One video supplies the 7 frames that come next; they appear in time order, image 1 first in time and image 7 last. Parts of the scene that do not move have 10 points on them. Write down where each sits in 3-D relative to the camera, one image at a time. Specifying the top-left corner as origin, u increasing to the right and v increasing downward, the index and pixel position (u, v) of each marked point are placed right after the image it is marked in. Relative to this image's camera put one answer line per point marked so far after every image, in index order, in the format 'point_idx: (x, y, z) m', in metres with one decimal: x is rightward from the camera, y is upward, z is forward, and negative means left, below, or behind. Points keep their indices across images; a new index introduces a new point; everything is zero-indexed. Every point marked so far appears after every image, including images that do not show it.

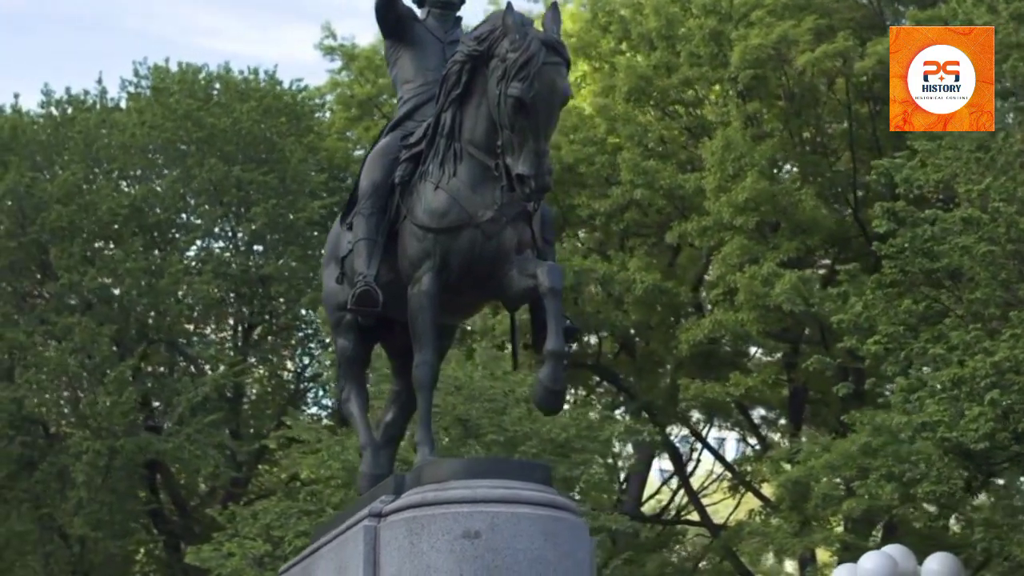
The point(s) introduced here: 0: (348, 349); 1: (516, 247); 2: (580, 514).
0: (-0.8, -0.3, +11.6) m
1: (0.0, +0.2, +10.5) m
2: (+0.3, -1.0, +10.0) m
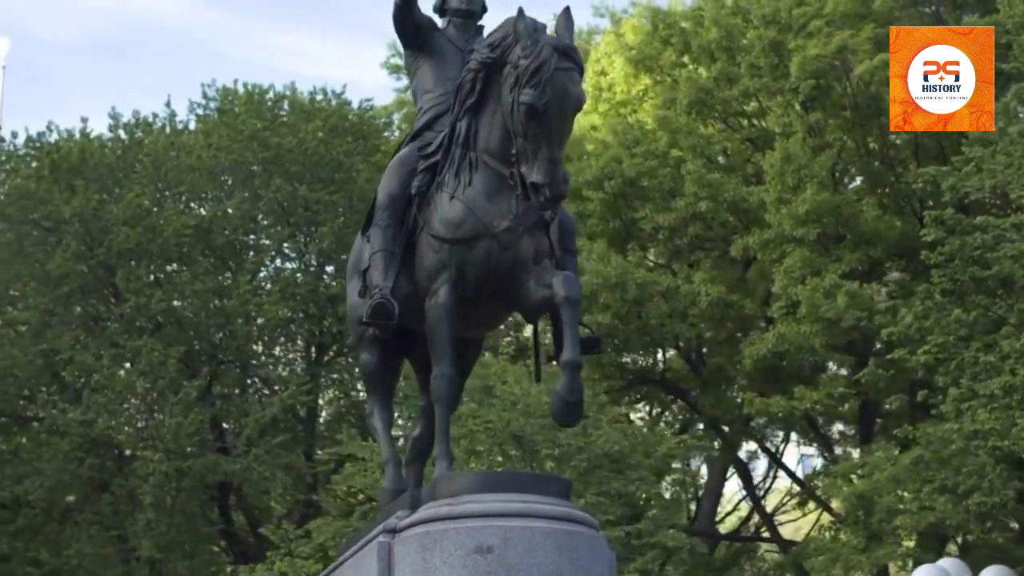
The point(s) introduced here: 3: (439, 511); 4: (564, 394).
0: (-0.7, -0.4, +11.4) m
1: (+0.1, +0.1, +10.4) m
2: (+0.4, -1.0, +9.8) m
3: (-0.3, -0.9, +9.7) m
4: (+0.2, -0.4, +10.0) m
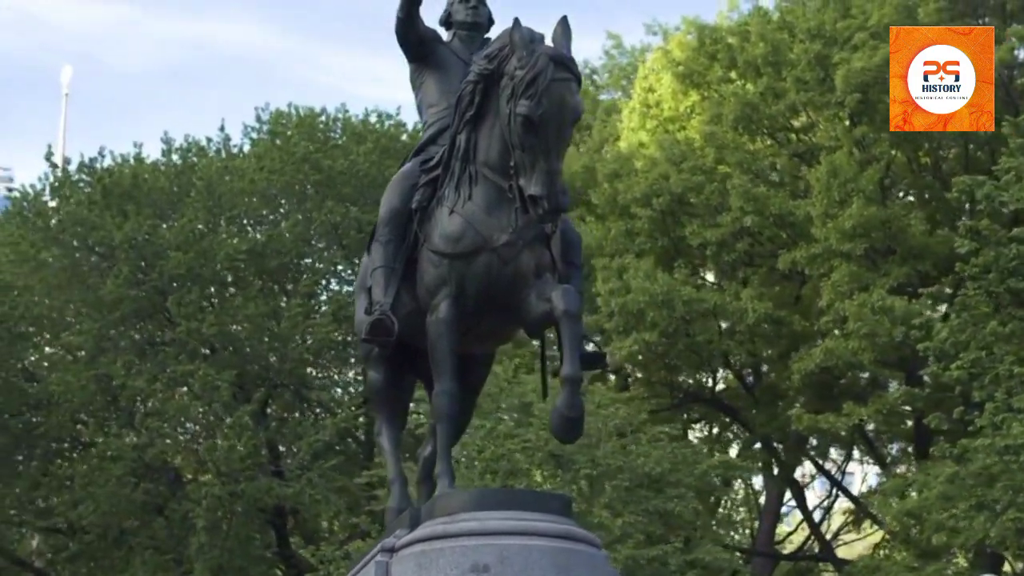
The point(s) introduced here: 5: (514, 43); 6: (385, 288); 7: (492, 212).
0: (-0.6, -0.4, +11.3) m
1: (+0.1, +0.1, +10.2) m
2: (+0.4, -1.0, +9.6) m
3: (-0.3, -1.0, +9.5) m
4: (+0.2, -0.5, +9.8) m
5: (0.0, +1.0, +10.1) m
6: (-0.6, 0.0, +10.5) m
7: (-0.1, +0.3, +10.3) m
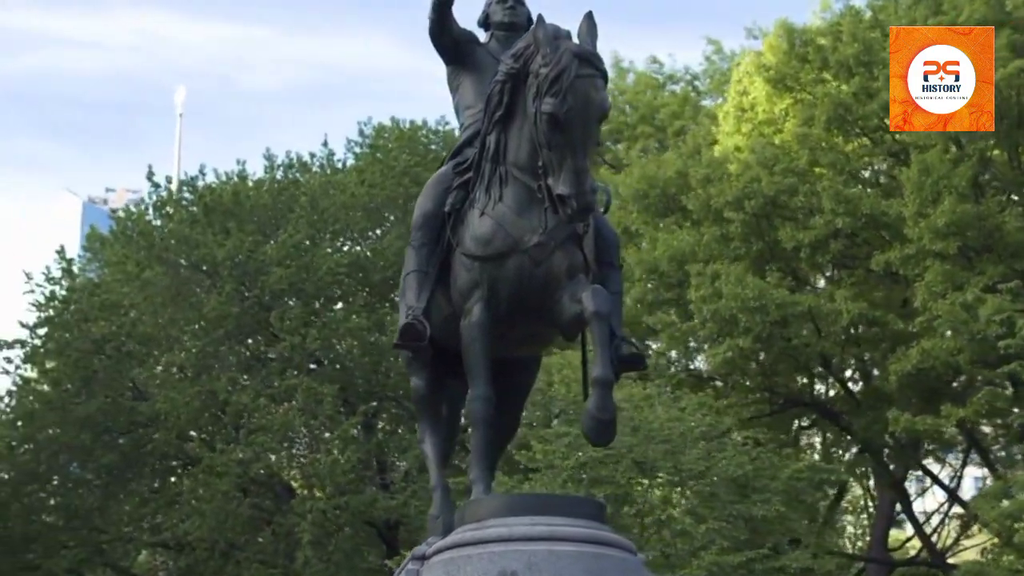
0: (-0.4, -0.5, +11.2) m
1: (+0.2, +0.1, +10.0) m
2: (+0.5, -1.0, +9.4) m
3: (-0.2, -1.0, +9.4) m
4: (+0.3, -0.5, +9.6) m
5: (+0.1, +1.0, +9.9) m
6: (-0.4, 0.0, +10.4) m
7: (0.0, +0.3, +10.1) m
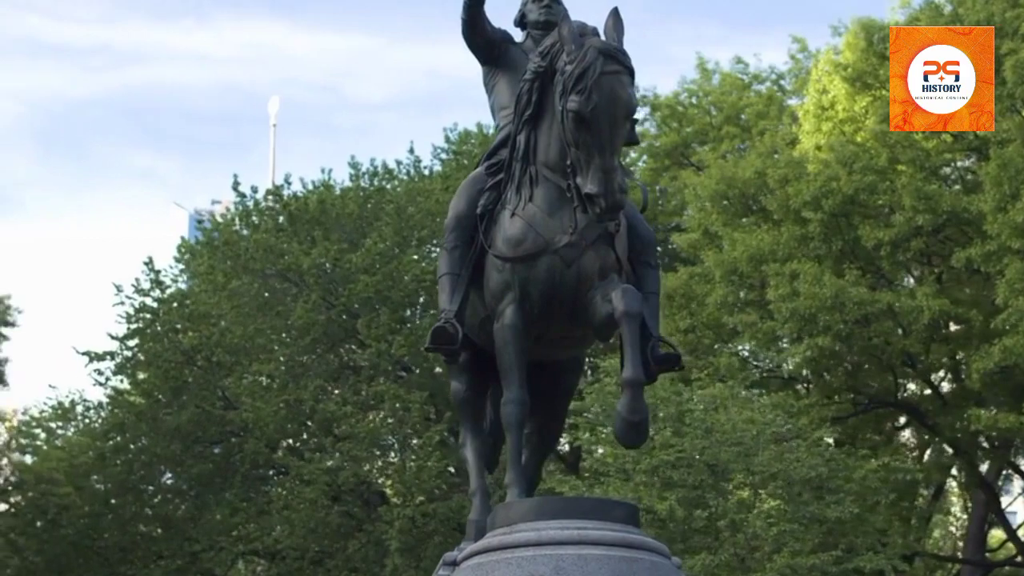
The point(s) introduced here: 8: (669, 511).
0: (-0.2, -0.5, +11.1) m
1: (+0.4, +0.1, +9.9) m
2: (+0.6, -1.0, +9.3) m
3: (-0.1, -1.0, +9.3) m
4: (+0.5, -0.5, +9.5) m
5: (+0.2, +1.0, +9.8) m
6: (-0.3, 0.0, +10.3) m
7: (+0.2, +0.3, +10.0) m
8: (+1.2, -1.9, +19.6) m
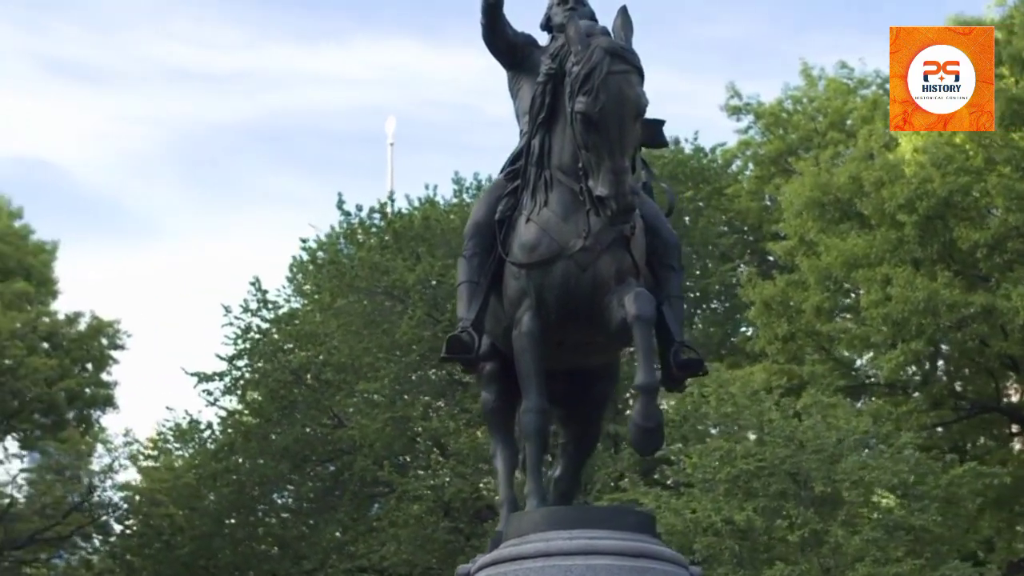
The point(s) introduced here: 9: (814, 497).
0: (-0.1, -0.5, +10.9) m
1: (+0.4, 0.0, +9.7) m
2: (+0.6, -1.1, +9.1) m
3: (0.0, -1.0, +9.1) m
4: (+0.5, -0.5, +9.3) m
5: (+0.2, +1.0, +9.6) m
6: (-0.2, -0.1, +10.1) m
7: (+0.2, +0.3, +9.8) m
8: (+1.9, -1.9, +19.3) m
9: (+2.6, -1.7, +19.8) m
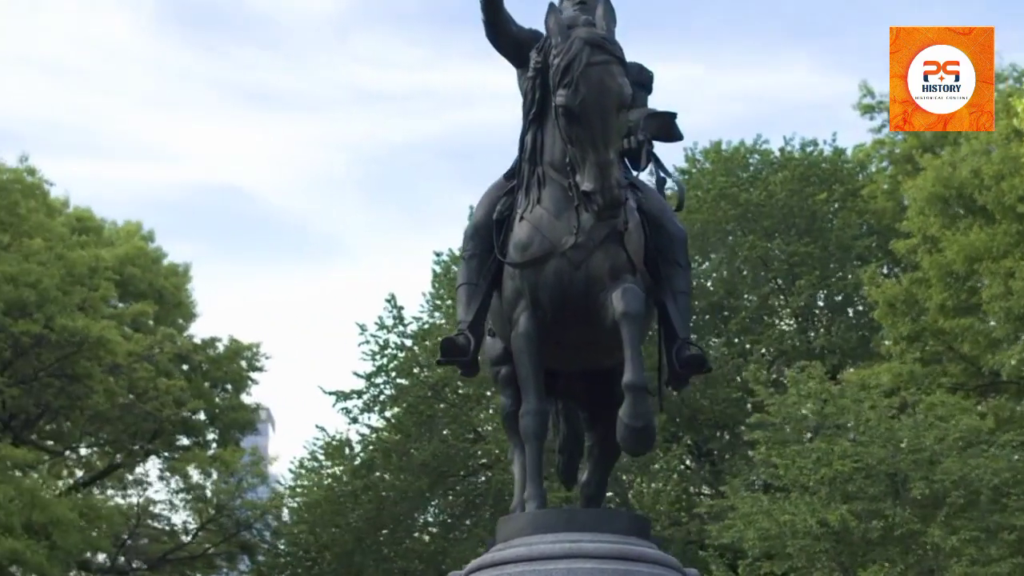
0: (0.0, -0.5, +10.7) m
1: (+0.4, +0.1, +9.5) m
2: (+0.6, -1.0, +8.8) m
3: (-0.1, -1.0, +8.9) m
4: (+0.4, -0.5, +9.0) m
5: (+0.2, +1.0, +9.4) m
6: (-0.2, -0.1, +9.9) m
7: (+0.2, +0.3, +9.6) m
8: (+2.7, -1.9, +18.9) m
9: (+3.4, -1.7, +19.4) m
